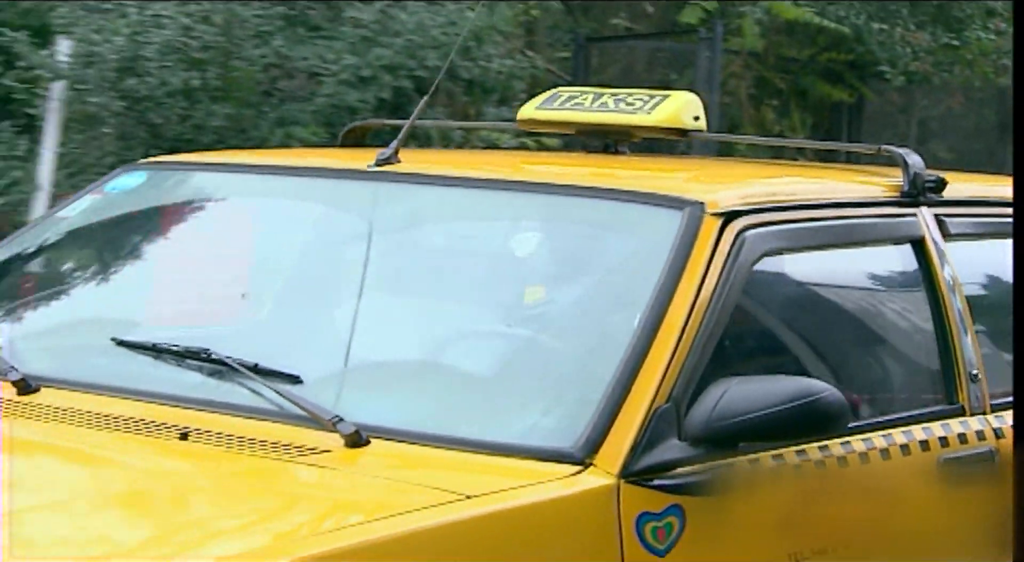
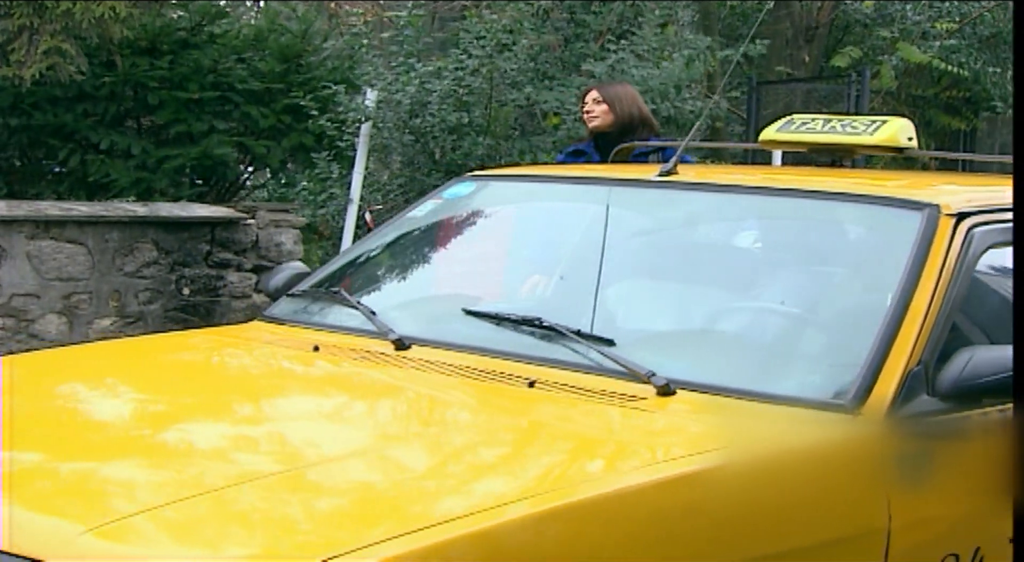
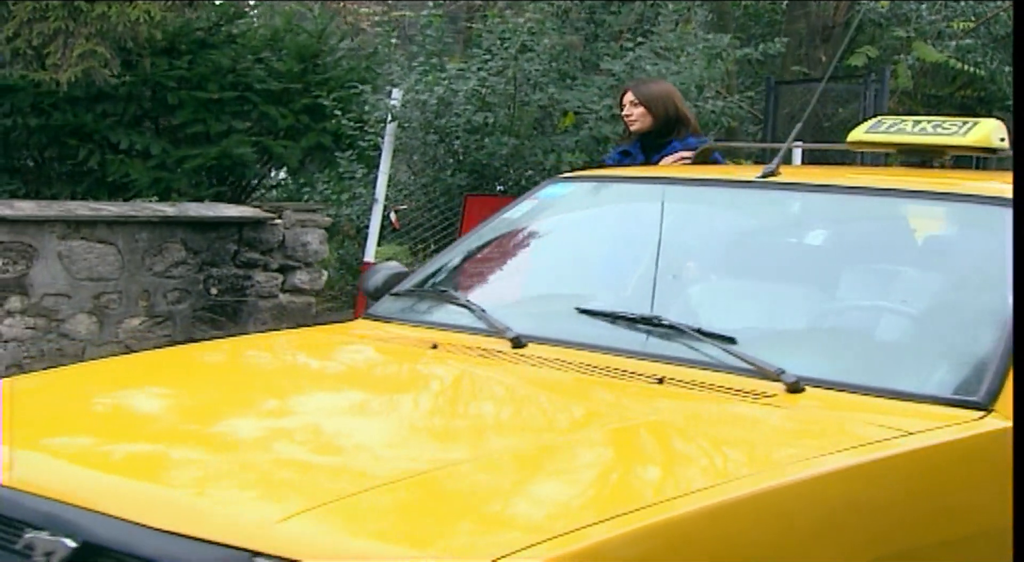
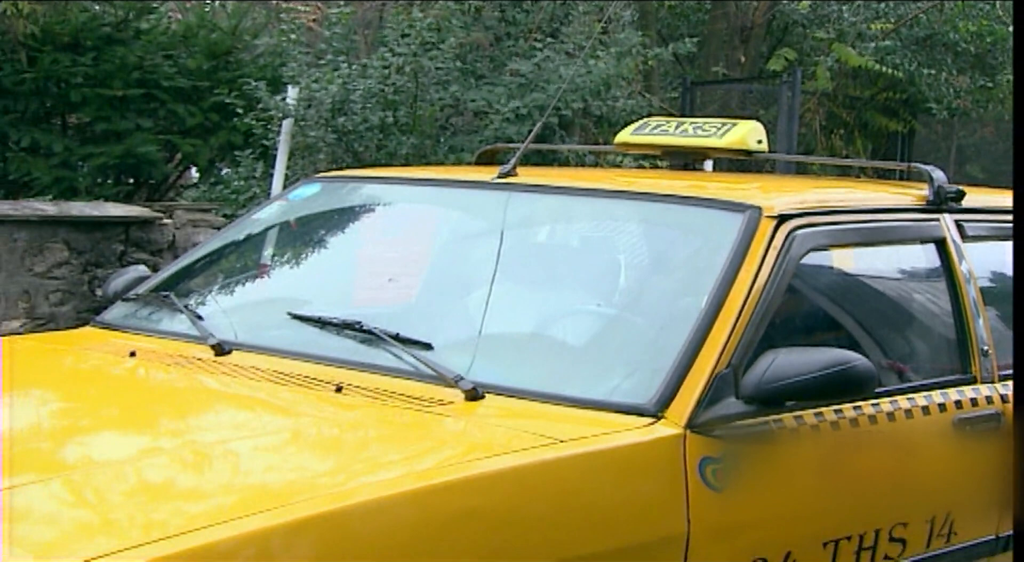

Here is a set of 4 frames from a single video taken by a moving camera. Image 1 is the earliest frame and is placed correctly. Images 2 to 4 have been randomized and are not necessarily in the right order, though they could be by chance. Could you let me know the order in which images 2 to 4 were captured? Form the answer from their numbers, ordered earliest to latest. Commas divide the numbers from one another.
4, 2, 3
